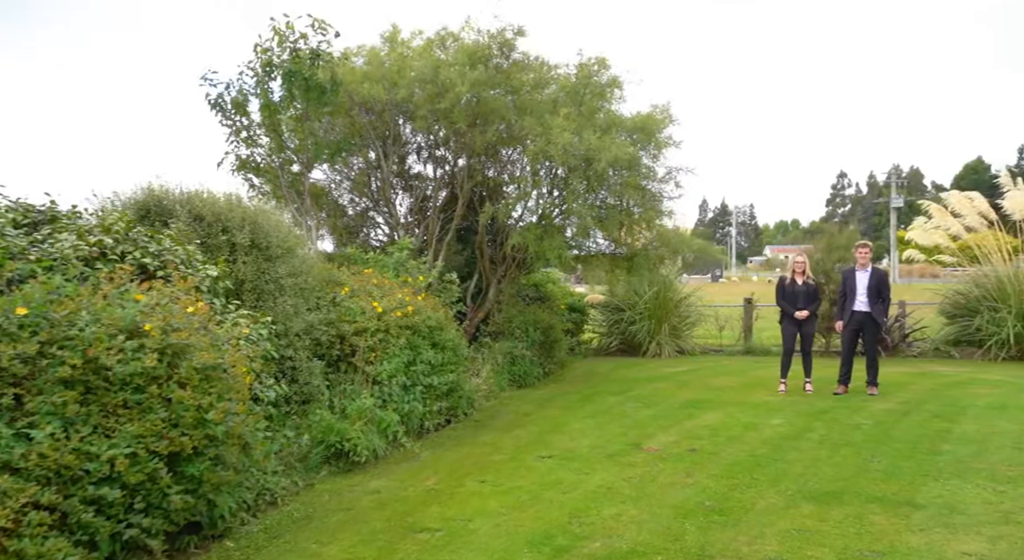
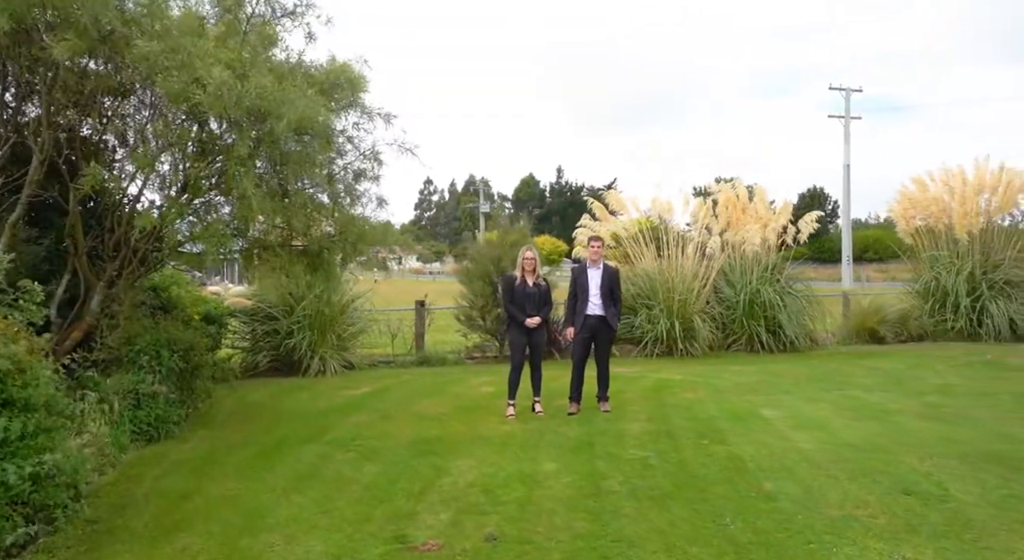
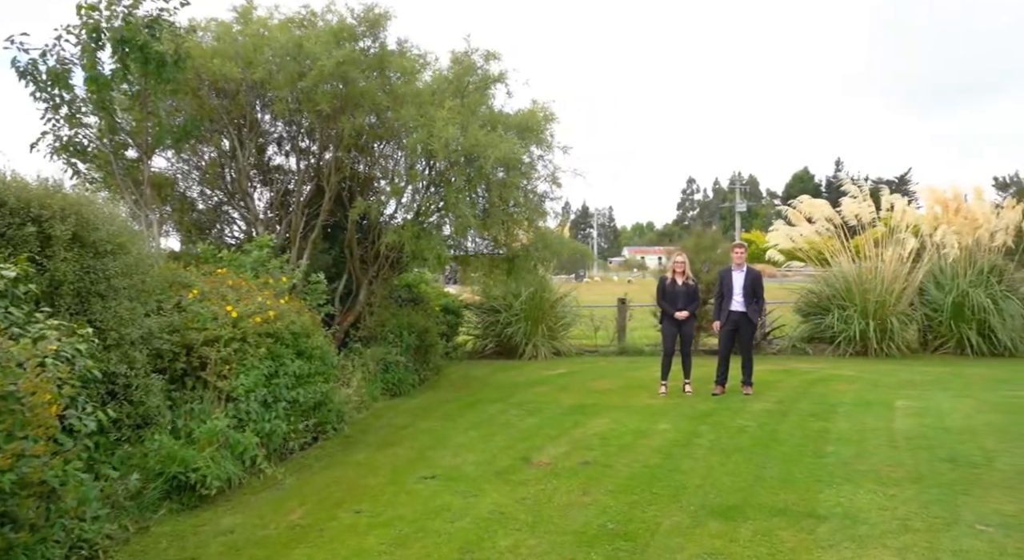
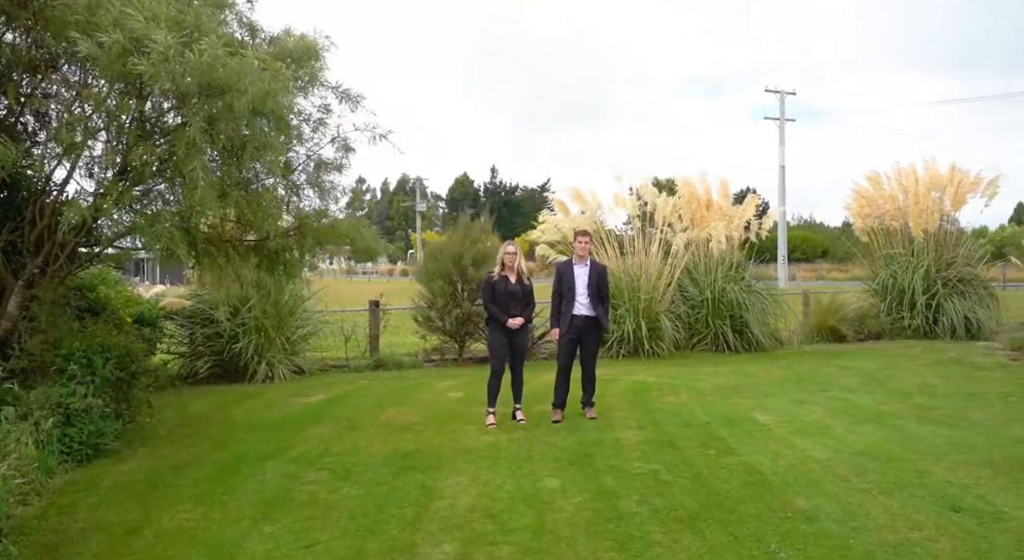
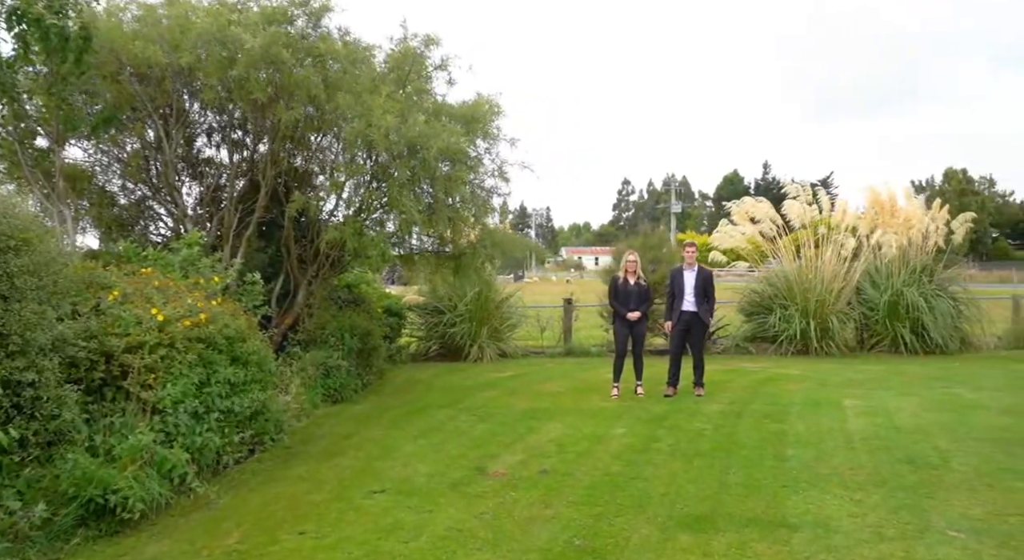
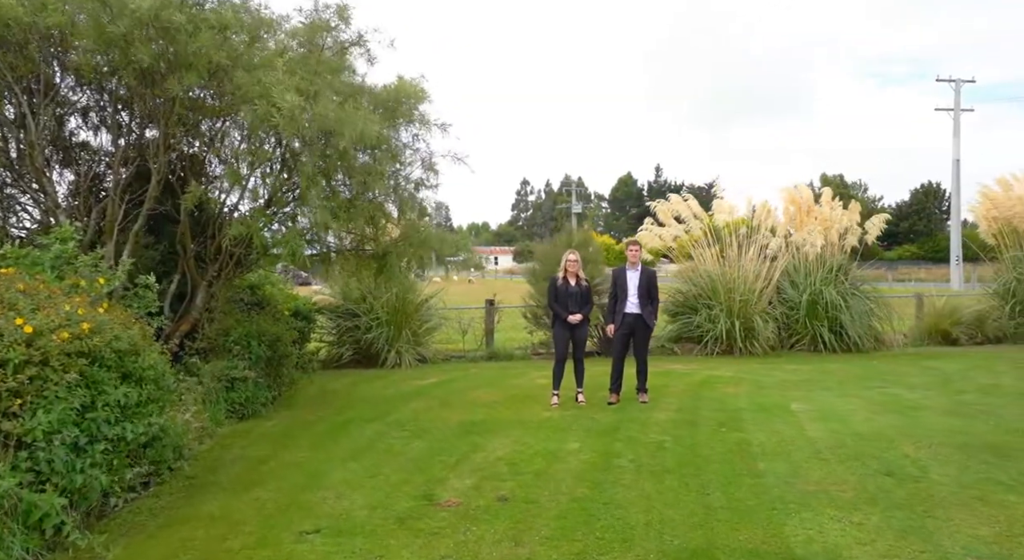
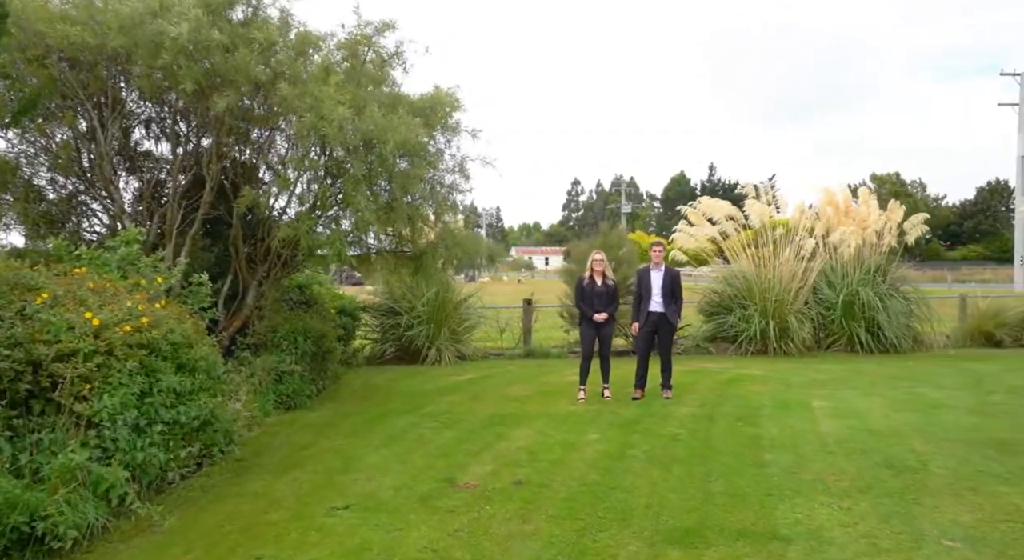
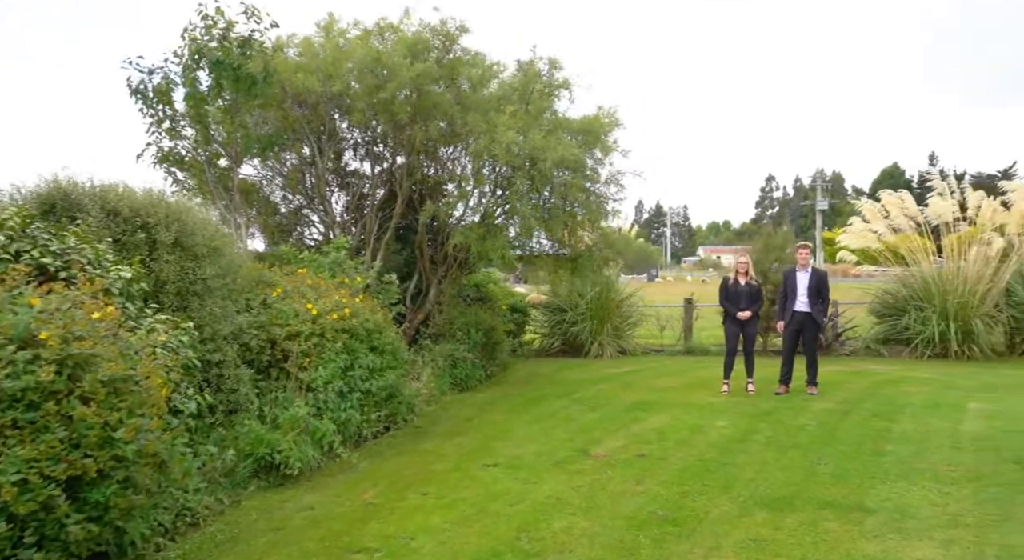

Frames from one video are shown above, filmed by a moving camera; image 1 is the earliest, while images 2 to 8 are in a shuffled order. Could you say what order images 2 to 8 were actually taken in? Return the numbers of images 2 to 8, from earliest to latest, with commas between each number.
8, 3, 5, 7, 6, 2, 4
